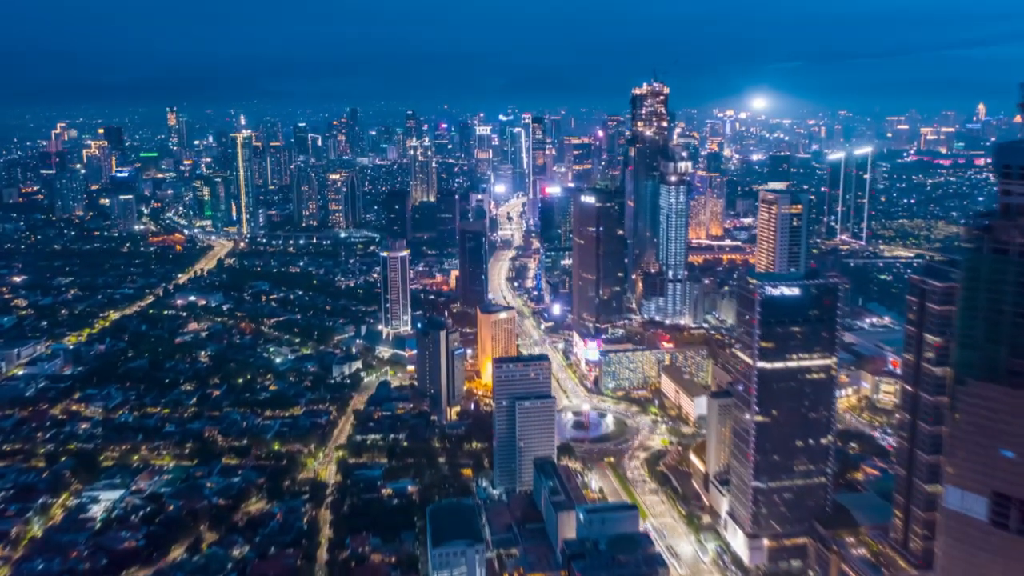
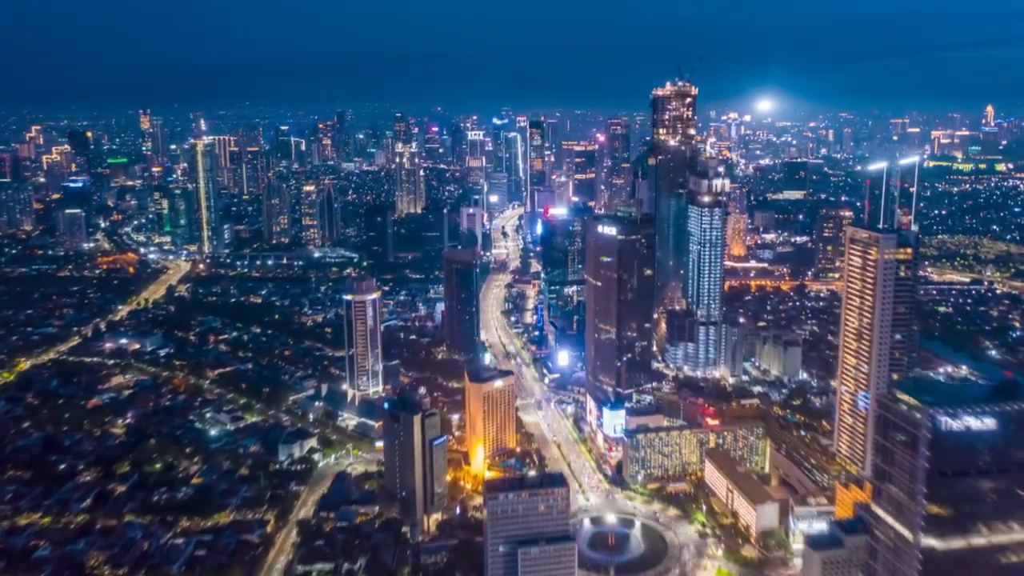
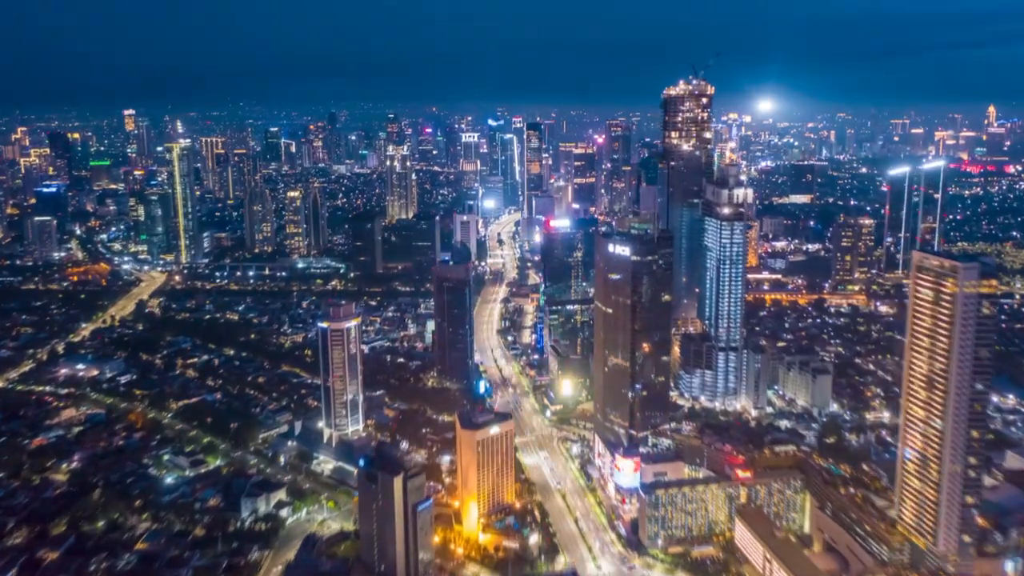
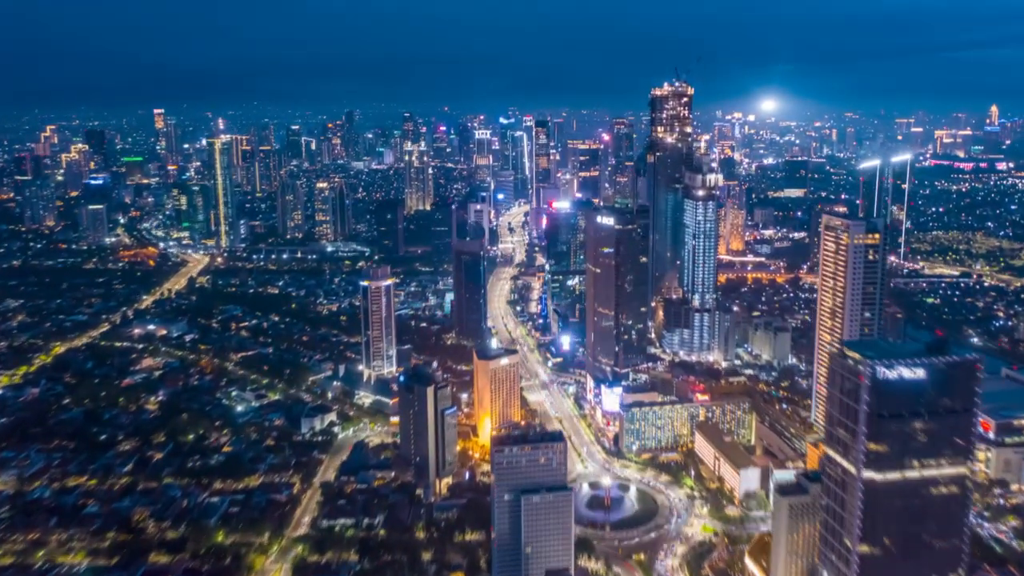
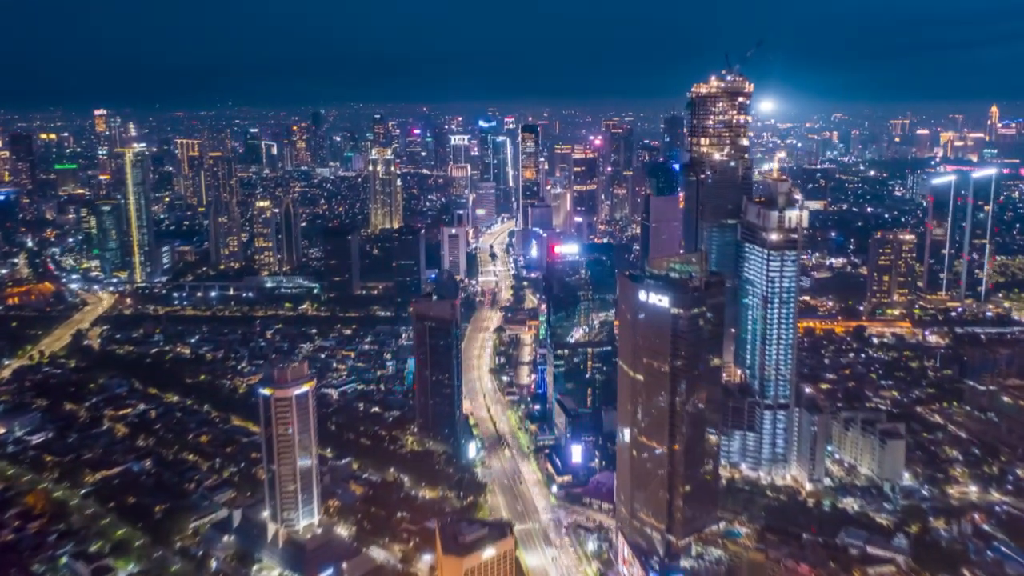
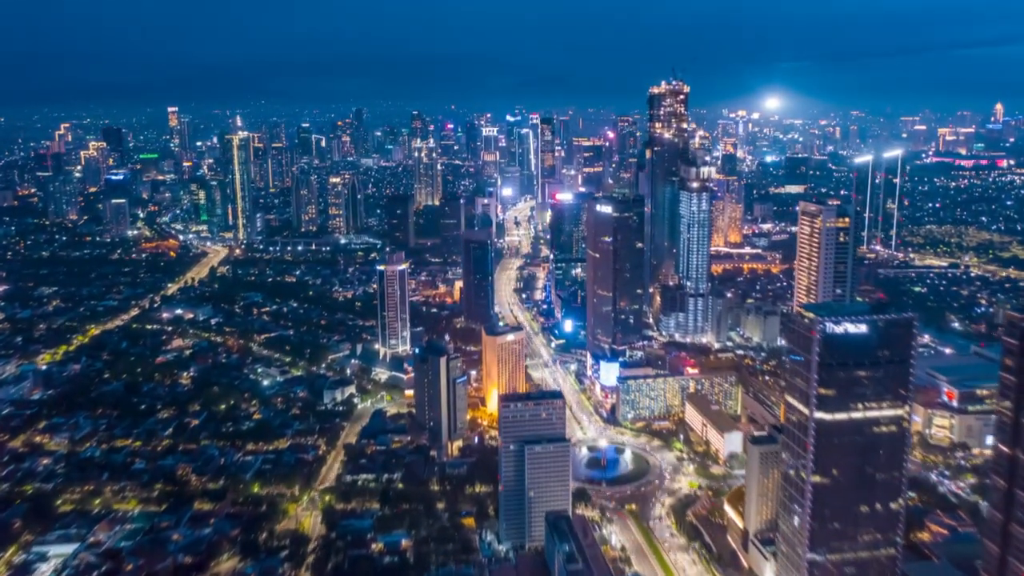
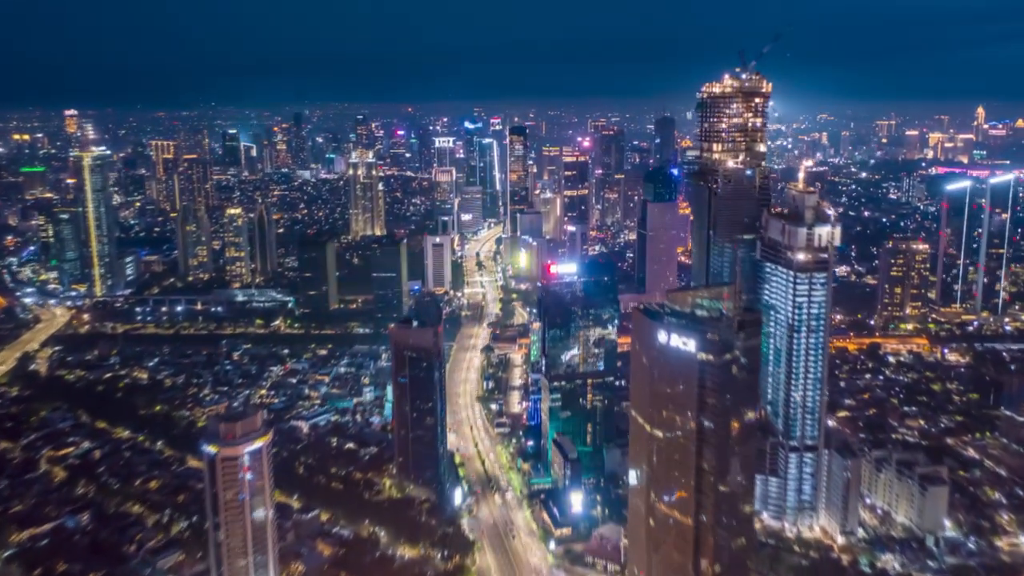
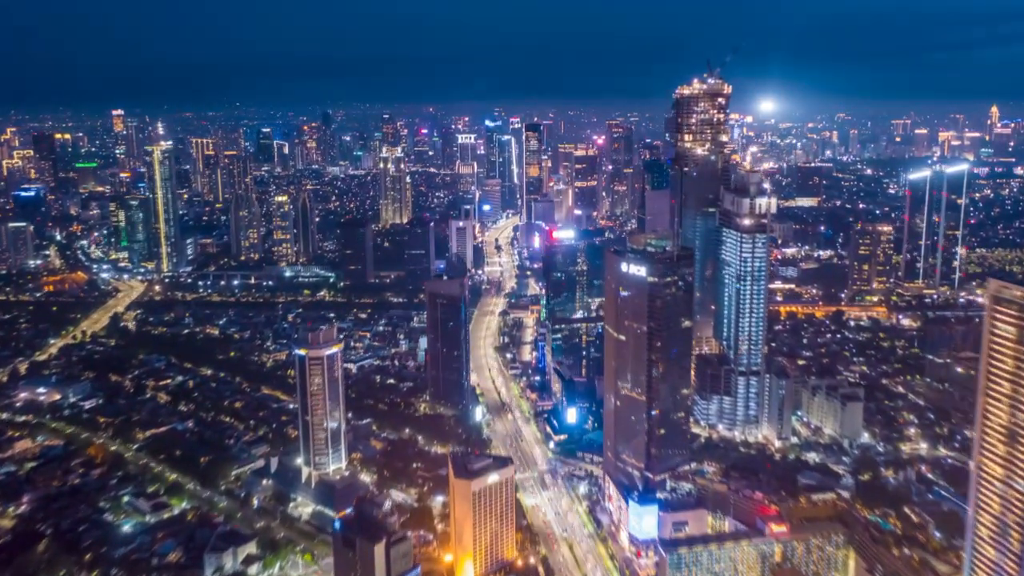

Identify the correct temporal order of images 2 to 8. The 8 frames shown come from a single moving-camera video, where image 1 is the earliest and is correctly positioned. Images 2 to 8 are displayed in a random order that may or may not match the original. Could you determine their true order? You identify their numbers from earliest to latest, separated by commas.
6, 4, 2, 3, 8, 5, 7
